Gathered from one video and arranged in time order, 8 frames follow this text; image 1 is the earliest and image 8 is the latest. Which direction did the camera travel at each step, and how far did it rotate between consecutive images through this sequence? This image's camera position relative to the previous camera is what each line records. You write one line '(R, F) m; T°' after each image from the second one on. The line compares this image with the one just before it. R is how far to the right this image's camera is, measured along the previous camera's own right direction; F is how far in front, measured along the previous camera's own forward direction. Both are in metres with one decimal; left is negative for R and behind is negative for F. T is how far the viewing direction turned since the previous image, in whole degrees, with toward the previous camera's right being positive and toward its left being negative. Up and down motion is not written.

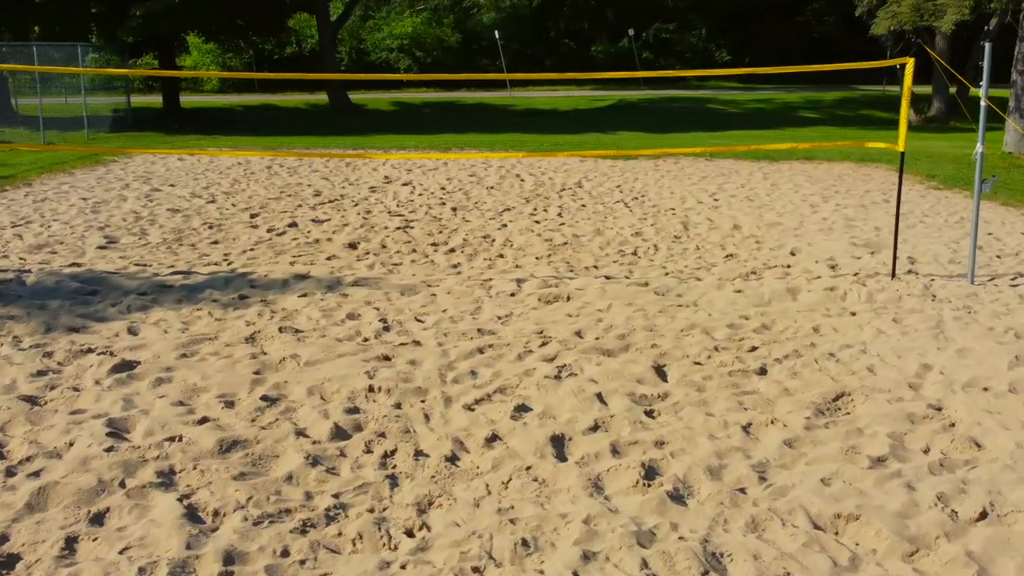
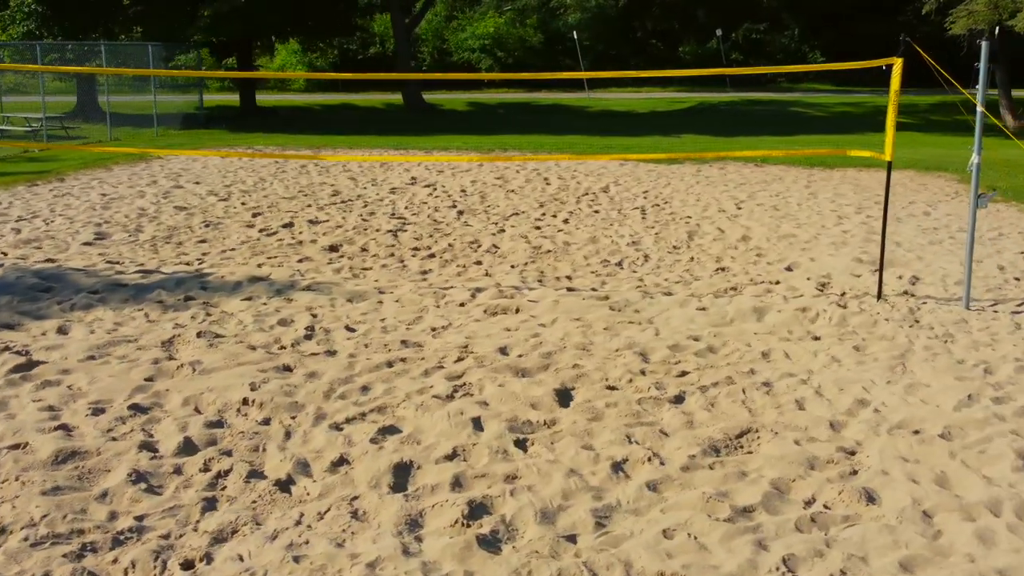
(+1.0, +0.3) m; -7°
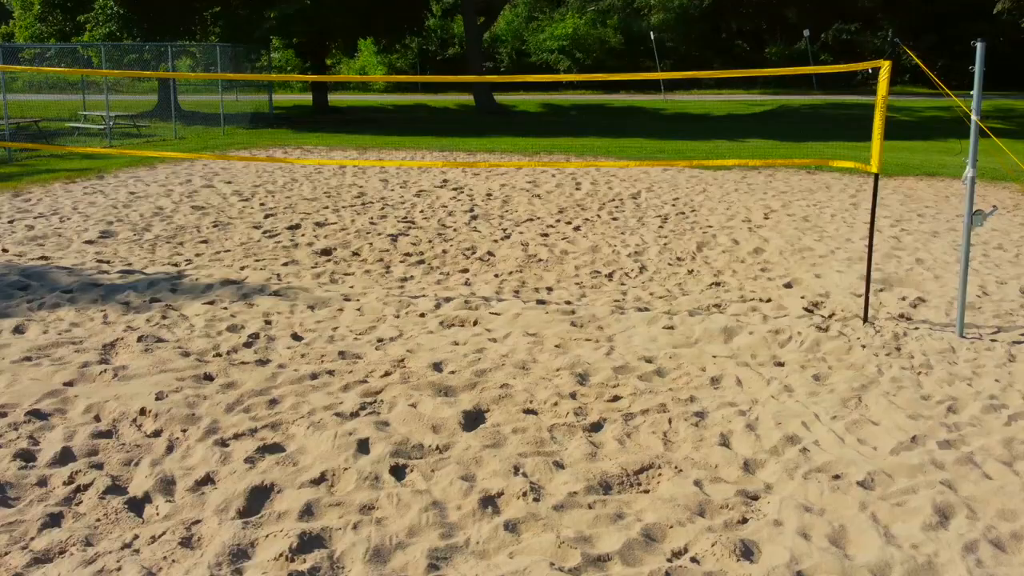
(+0.8, +0.3) m; -6°
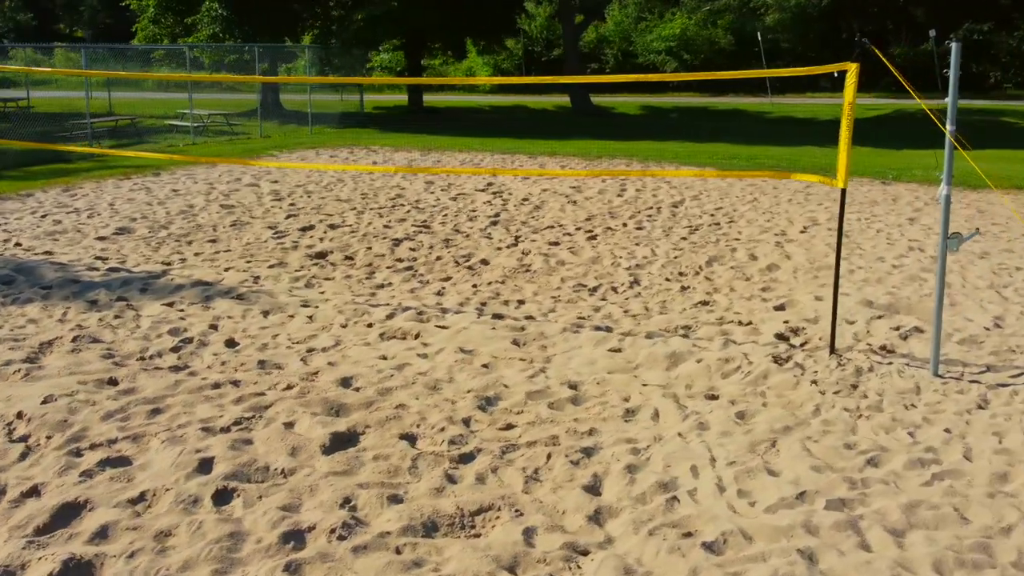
(+1.0, +0.4) m; -8°
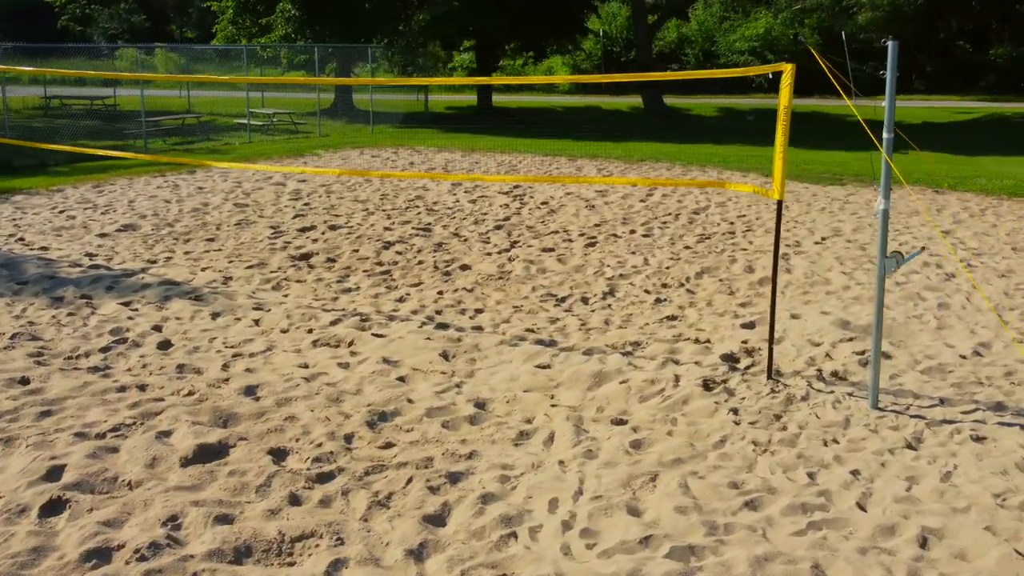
(+0.9, +0.3) m; -6°
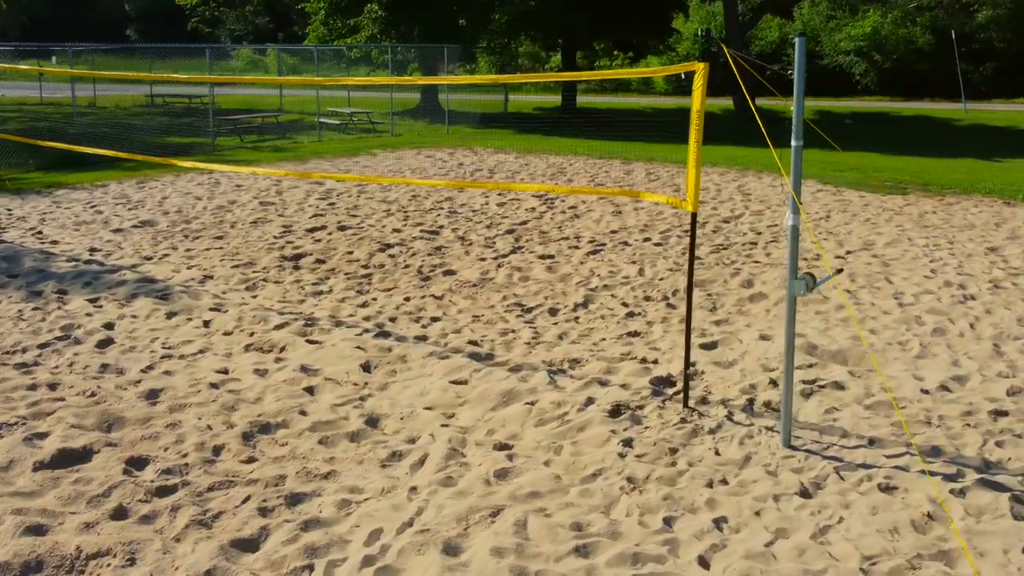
(+0.9, +0.3) m; -7°
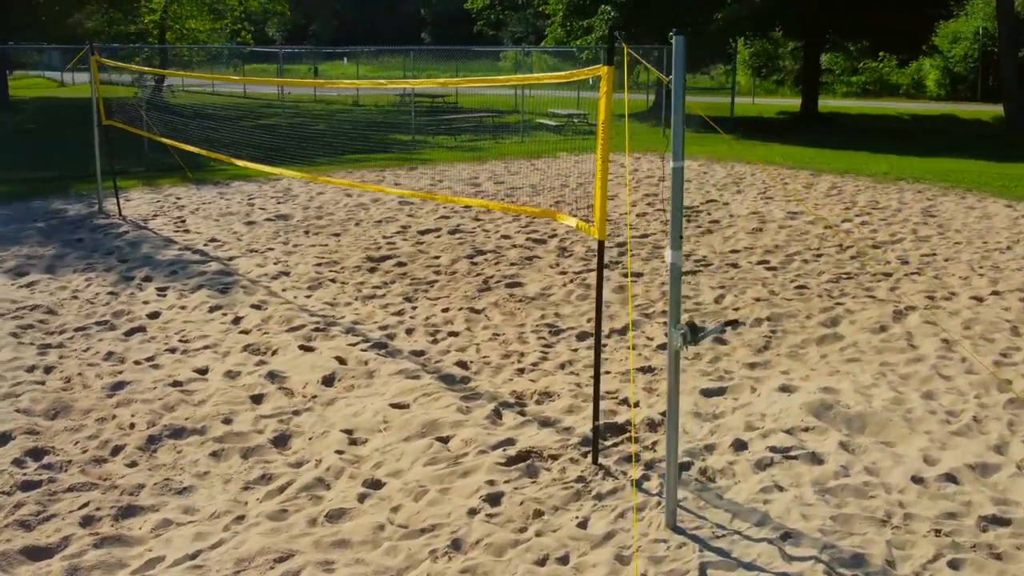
(+1.4, +0.6) m; -17°
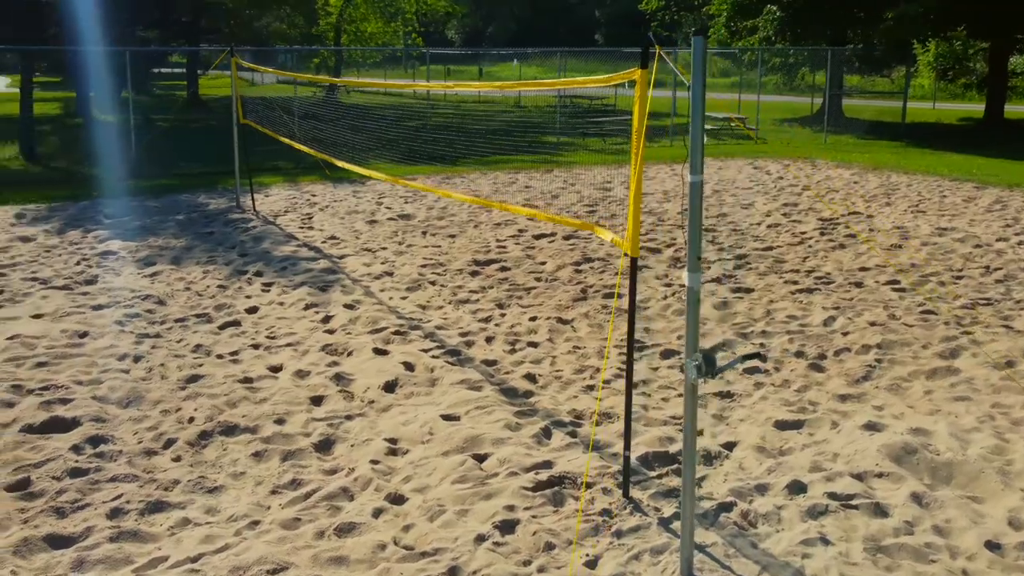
(+0.4, +0.2) m; -10°
